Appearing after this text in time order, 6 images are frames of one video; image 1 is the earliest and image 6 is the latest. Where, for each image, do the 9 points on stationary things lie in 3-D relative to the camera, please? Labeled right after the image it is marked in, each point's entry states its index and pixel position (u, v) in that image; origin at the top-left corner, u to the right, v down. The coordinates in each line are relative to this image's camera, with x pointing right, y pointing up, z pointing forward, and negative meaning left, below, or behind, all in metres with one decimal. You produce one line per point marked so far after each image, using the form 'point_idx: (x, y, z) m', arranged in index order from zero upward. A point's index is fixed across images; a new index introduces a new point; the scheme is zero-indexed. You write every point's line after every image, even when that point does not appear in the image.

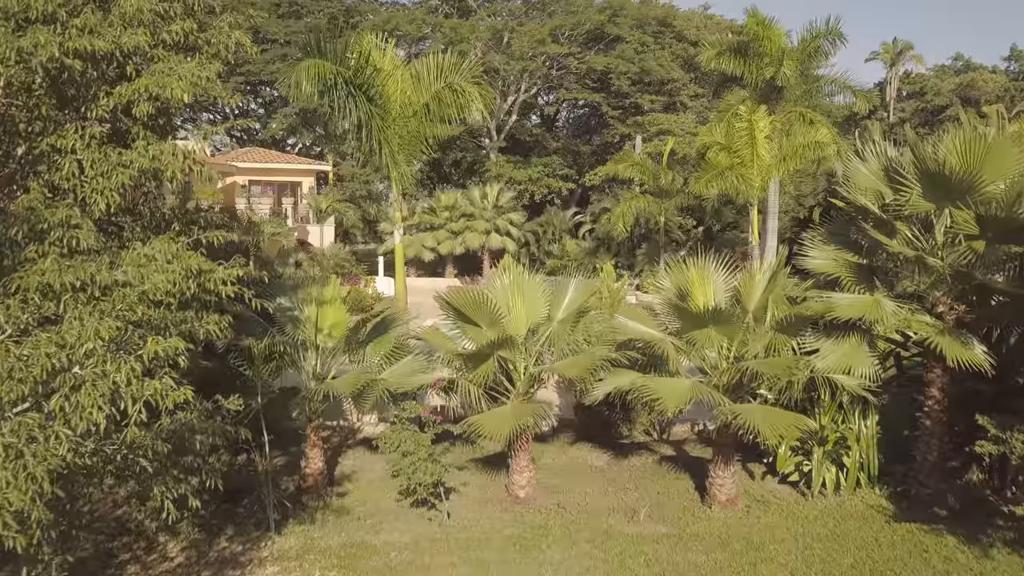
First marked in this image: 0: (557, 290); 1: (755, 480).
0: (+0.5, 0.0, +8.2) m
1: (+2.5, -2.0, +8.5) m
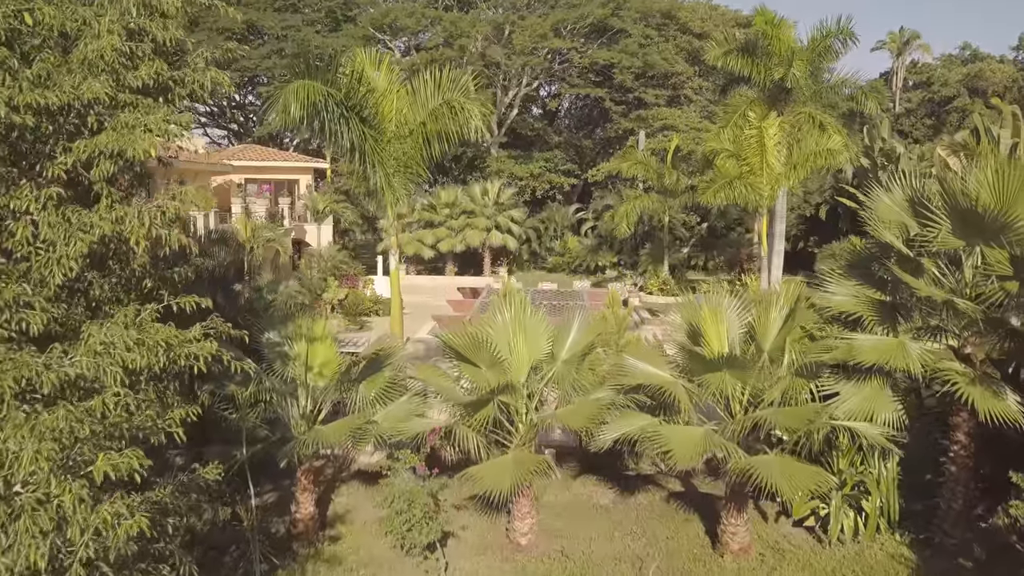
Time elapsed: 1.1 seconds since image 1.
0: (+0.5, -0.4, +7.8) m
1: (+2.6, -2.4, +8.1) m
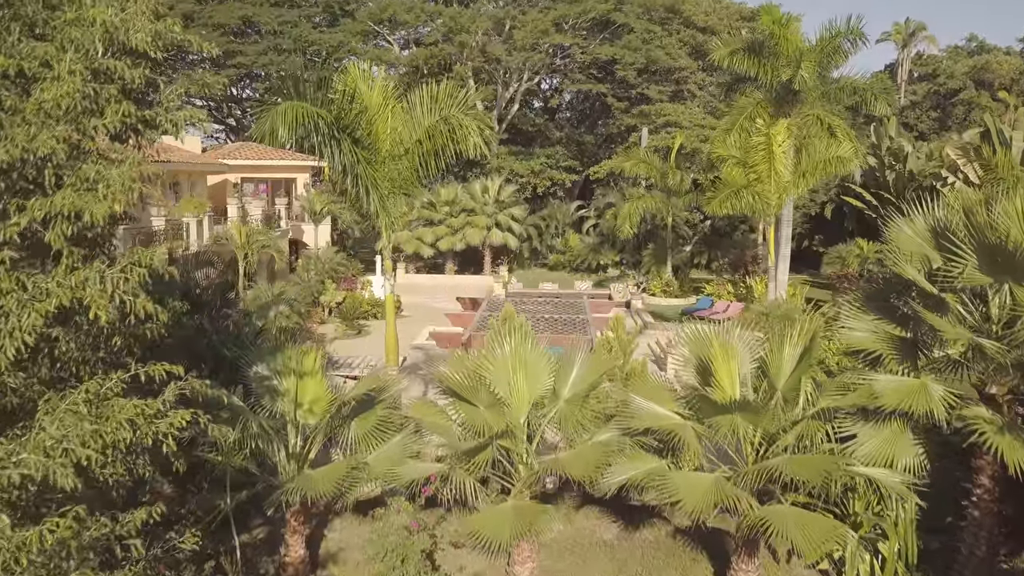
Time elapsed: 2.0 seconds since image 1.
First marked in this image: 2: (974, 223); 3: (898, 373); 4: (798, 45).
0: (+0.5, -0.7, +7.4) m
1: (+2.6, -2.6, +7.8) m
2: (+3.6, +0.5, +6.4) m
3: (+3.2, -0.7, +6.8) m
4: (+5.8, +4.9, +16.4) m
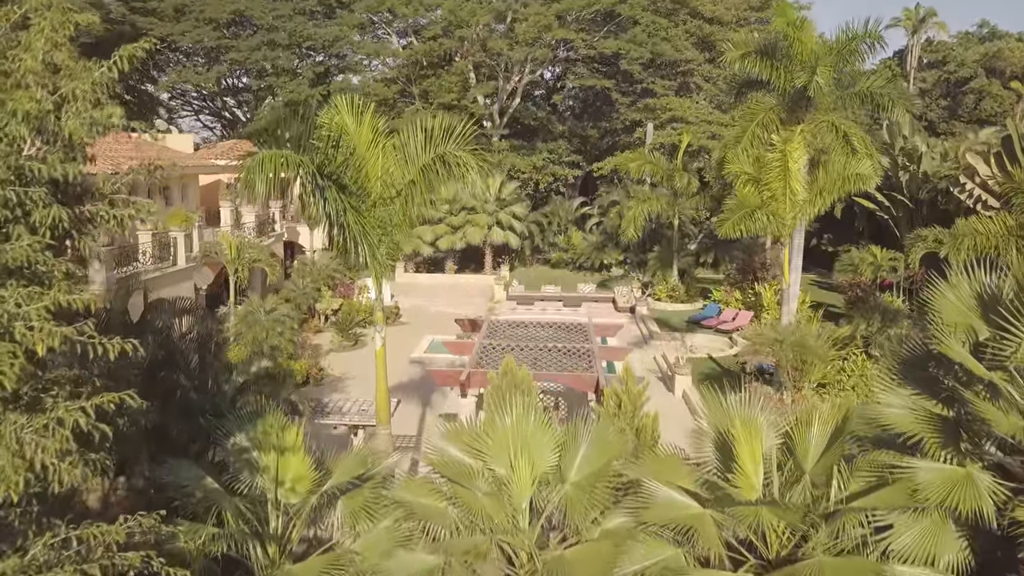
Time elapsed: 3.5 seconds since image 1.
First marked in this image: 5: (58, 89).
0: (+0.5, -1.2, +6.8) m
1: (+2.6, -3.2, +7.2) m
2: (+3.6, -0.1, +5.7) m
3: (+3.2, -1.3, +6.1) m
4: (+5.8, +4.6, +15.6) m
5: (-2.2, +0.9, +3.9) m
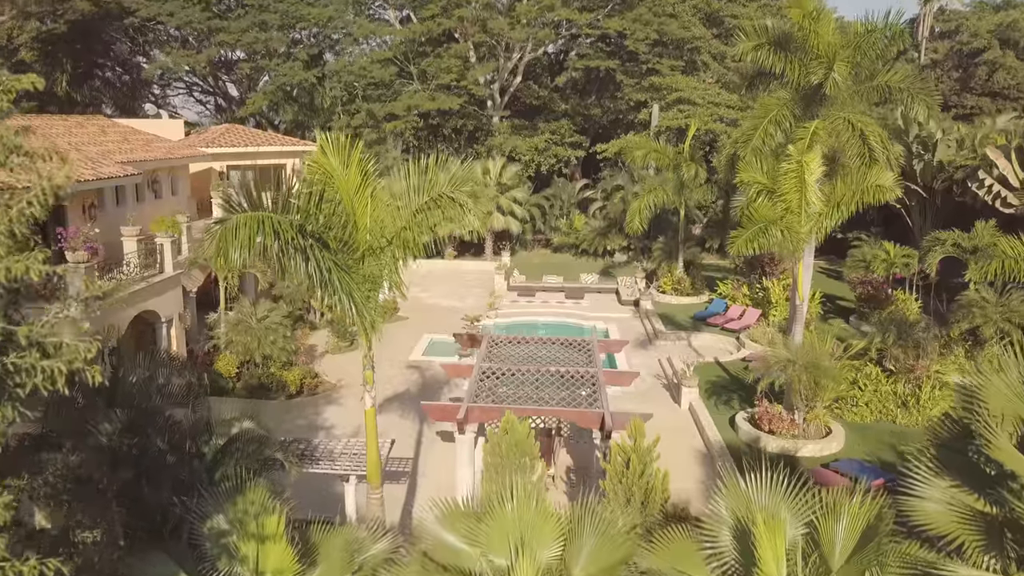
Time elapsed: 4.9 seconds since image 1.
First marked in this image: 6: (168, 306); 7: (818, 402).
0: (+0.5, -1.8, +6.2) m
1: (+2.6, -3.7, +6.7) m
2: (+3.6, -0.7, +5.1) m
3: (+3.2, -1.9, +5.6) m
4: (+5.8, +4.4, +14.8) m
5: (-2.2, +0.2, +3.2) m
6: (-6.3, -0.3, +15.0) m
7: (+4.9, -1.8, +13.0) m
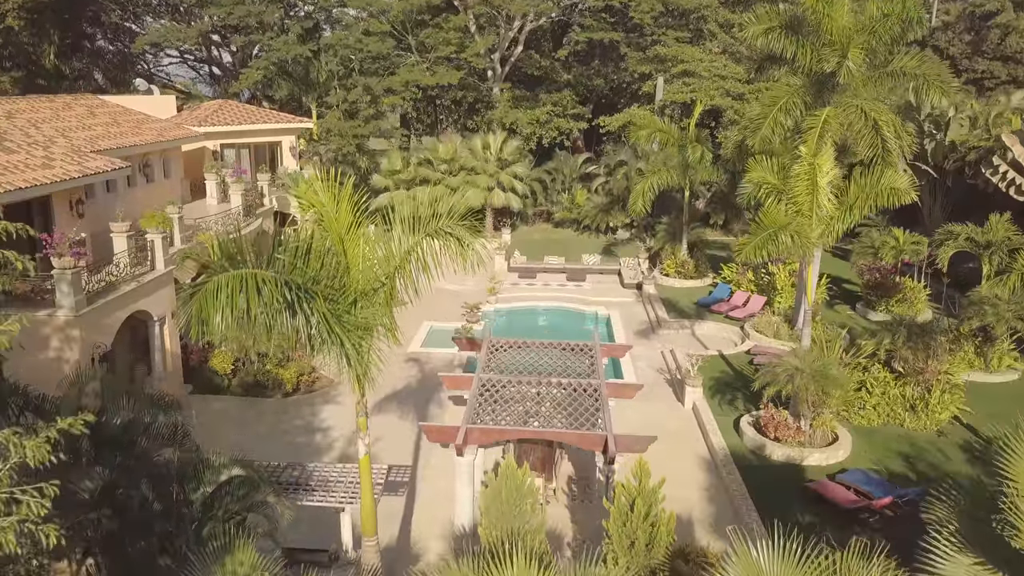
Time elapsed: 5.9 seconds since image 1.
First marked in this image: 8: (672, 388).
0: (+0.5, -2.2, +5.9) m
1: (+2.6, -4.2, +6.6) m
2: (+3.6, -1.2, +4.7) m
3: (+3.2, -2.4, +5.3) m
4: (+5.8, +4.4, +14.1) m
5: (-2.2, -0.4, +2.9) m
6: (-6.3, -0.3, +14.6) m
7: (+4.9, -1.9, +12.7) m
8: (+3.1, -1.9, +15.7) m
